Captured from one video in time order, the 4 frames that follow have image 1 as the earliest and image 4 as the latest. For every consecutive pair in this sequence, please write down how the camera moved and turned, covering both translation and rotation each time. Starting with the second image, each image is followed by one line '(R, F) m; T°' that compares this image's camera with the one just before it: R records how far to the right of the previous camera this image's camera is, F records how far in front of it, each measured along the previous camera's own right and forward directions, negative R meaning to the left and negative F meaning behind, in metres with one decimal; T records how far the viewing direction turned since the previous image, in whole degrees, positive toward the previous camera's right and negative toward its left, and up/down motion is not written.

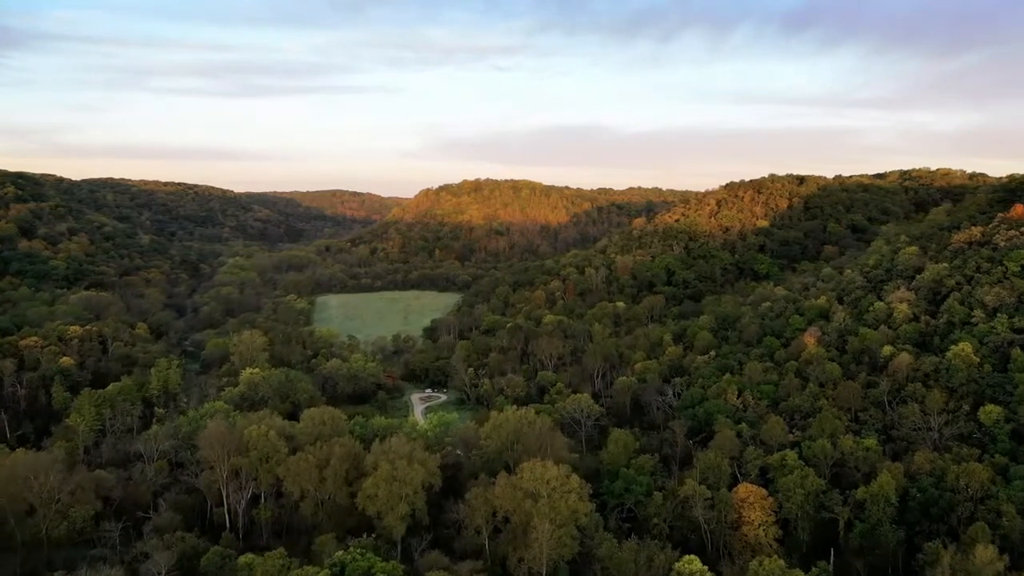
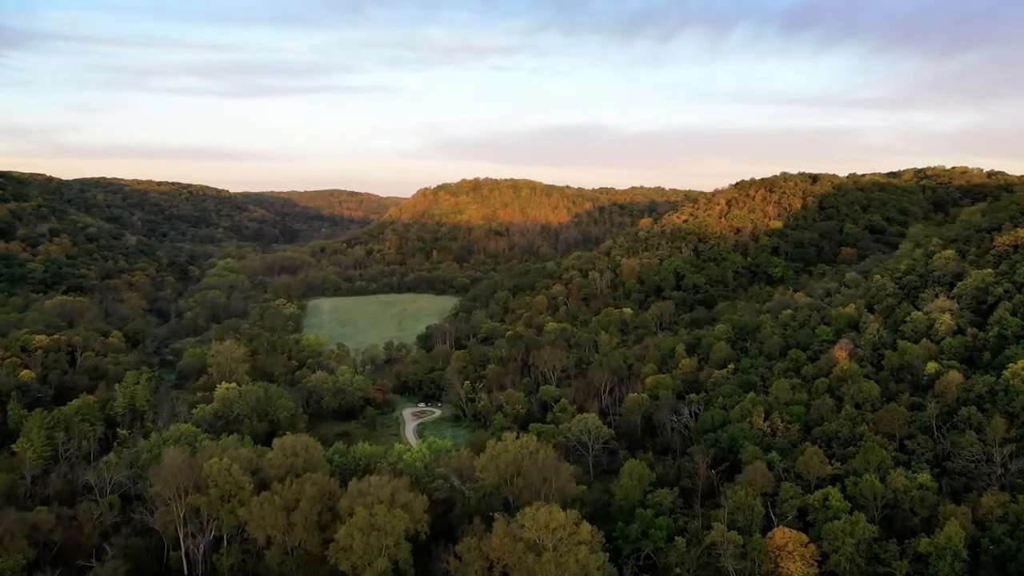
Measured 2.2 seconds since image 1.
(0.0, +5.8) m; 0°
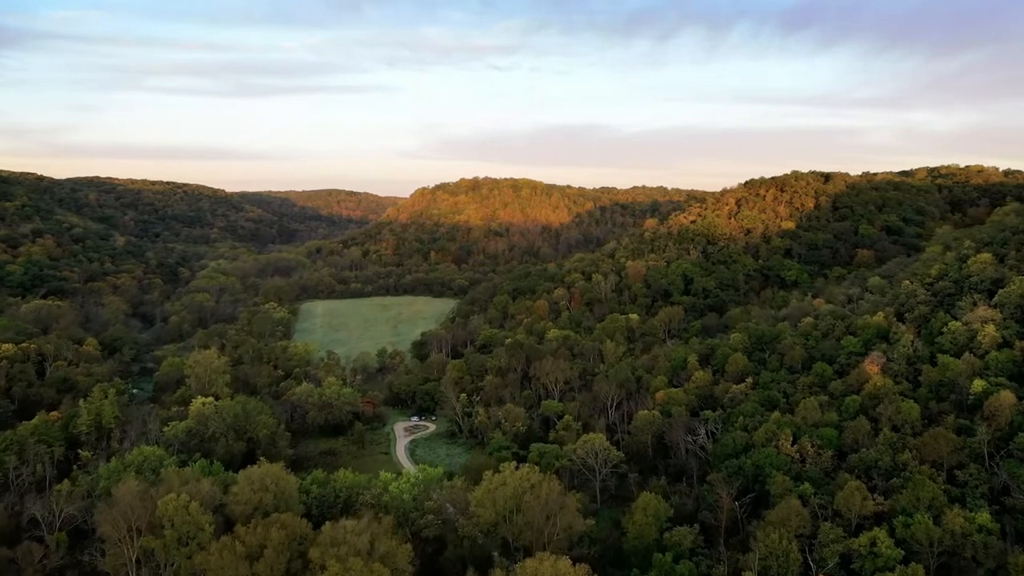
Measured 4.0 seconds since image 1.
(0.0, +4.9) m; 0°
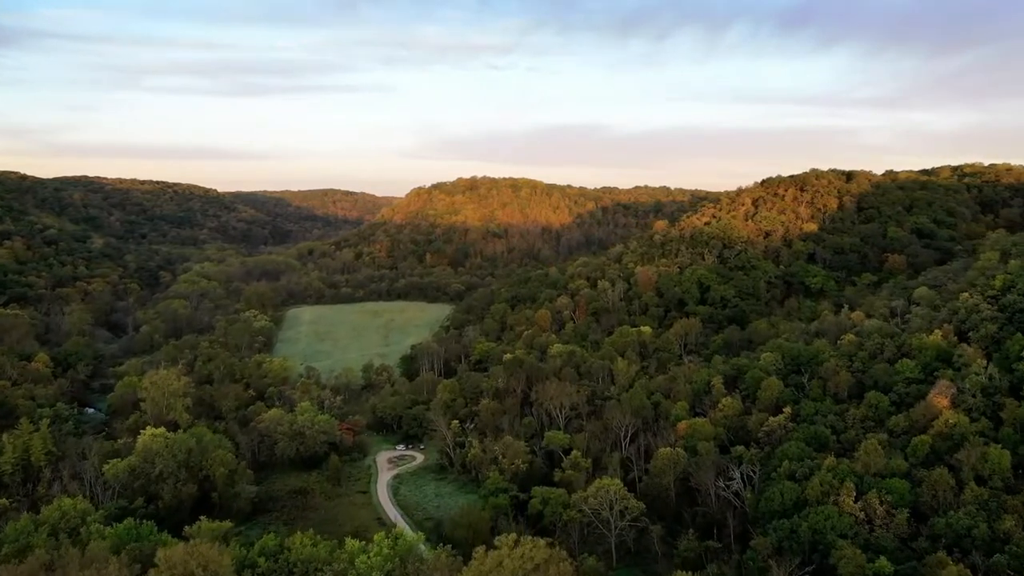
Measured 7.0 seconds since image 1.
(0.0, +8.2) m; 0°
